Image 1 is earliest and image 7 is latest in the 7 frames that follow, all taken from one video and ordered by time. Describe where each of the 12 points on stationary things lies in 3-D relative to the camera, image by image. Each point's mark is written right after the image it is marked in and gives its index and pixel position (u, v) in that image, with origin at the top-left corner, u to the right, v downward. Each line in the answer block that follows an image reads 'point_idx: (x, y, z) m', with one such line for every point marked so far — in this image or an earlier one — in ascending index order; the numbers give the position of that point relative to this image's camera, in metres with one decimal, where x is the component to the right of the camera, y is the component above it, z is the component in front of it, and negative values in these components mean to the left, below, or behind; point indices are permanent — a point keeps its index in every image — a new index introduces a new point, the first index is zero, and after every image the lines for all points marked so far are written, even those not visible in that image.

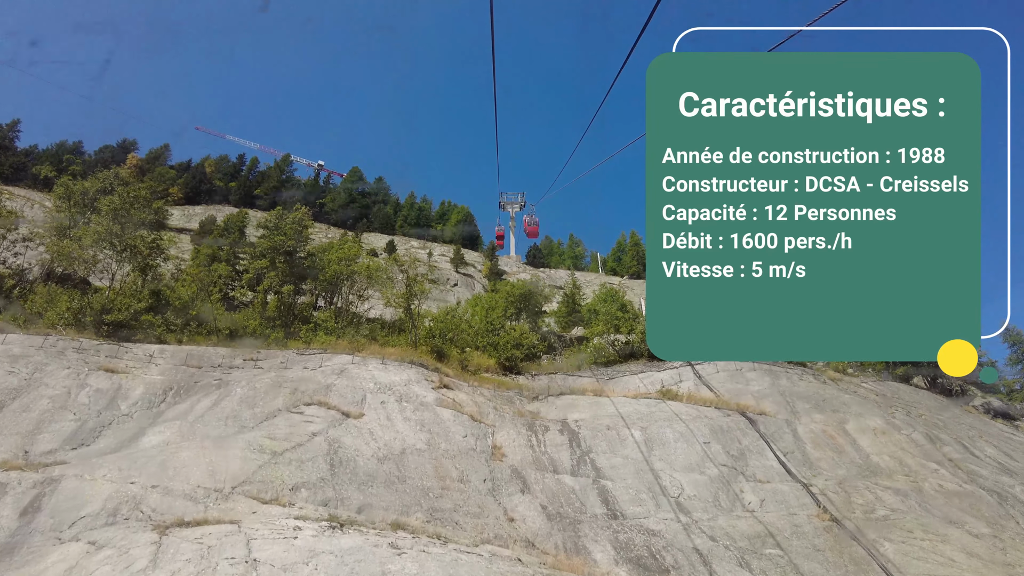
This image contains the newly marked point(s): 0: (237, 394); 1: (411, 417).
0: (-8.0, -3.1, +14.2) m
1: (-3.0, -3.9, +14.6) m
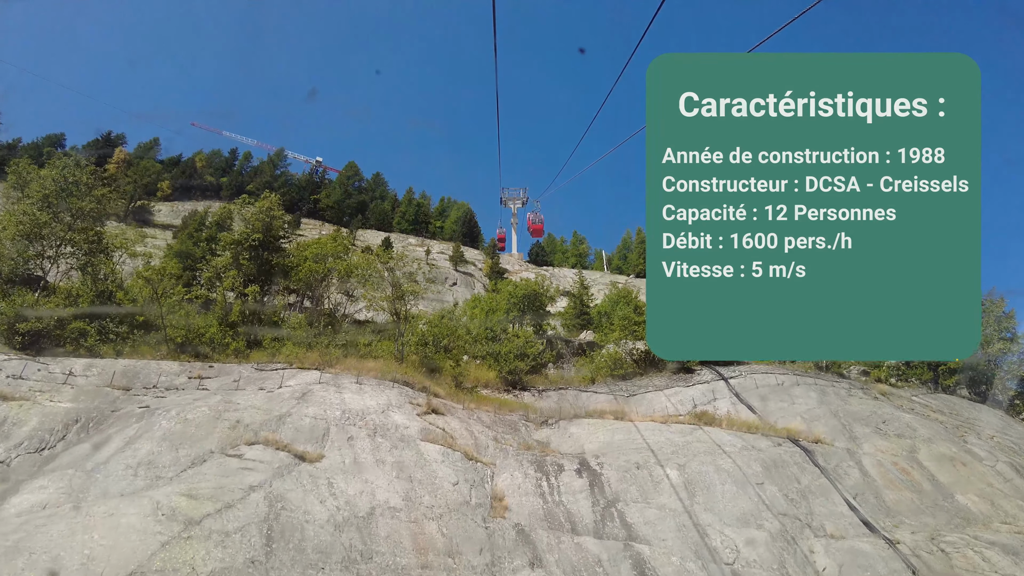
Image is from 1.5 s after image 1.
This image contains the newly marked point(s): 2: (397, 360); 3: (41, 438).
0: (-7.9, -3.2, +10.9) m
1: (-2.9, -3.9, +11.3) m
2: (-4.5, -2.9, +18.9) m
3: (-10.2, -3.2, +10.6) m
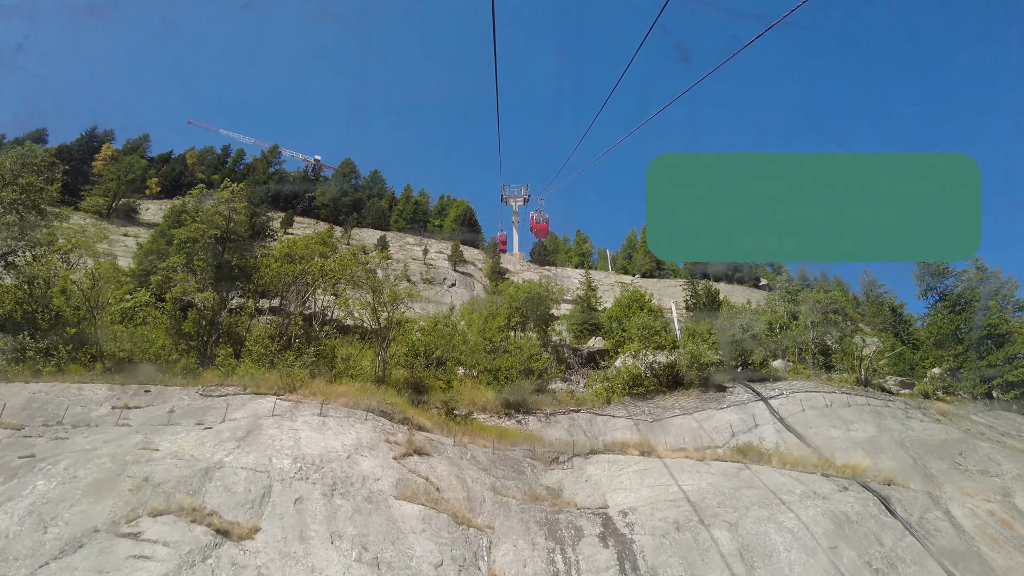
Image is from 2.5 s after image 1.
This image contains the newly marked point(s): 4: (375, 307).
0: (-7.8, -3.4, +8.0) m
1: (-2.8, -4.1, +8.4) m
2: (-4.4, -3.1, +15.9) m
3: (-10.1, -3.4, +7.6) m
4: (-5.4, -0.8, +20.1) m
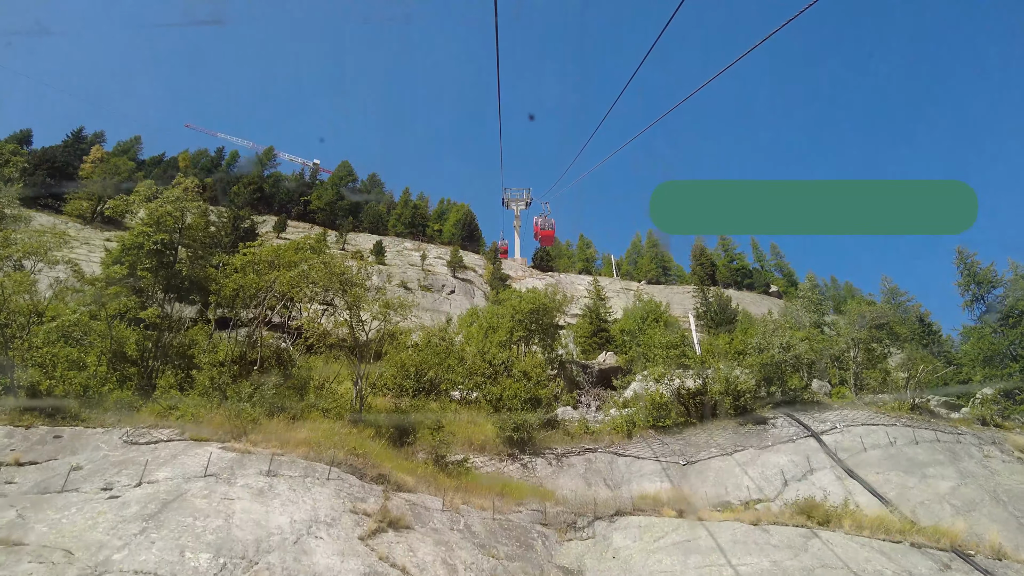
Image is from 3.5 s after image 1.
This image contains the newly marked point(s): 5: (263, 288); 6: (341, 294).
0: (-7.7, -3.7, +5.3) m
1: (-2.7, -4.5, +5.6) m
2: (-4.3, -3.5, +13.2) m
3: (-10.0, -3.8, +4.9) m
4: (-5.3, -1.2, +17.4) m
5: (-8.9, -0.1, +17.2) m
6: (-5.8, -0.4, +17.2) m
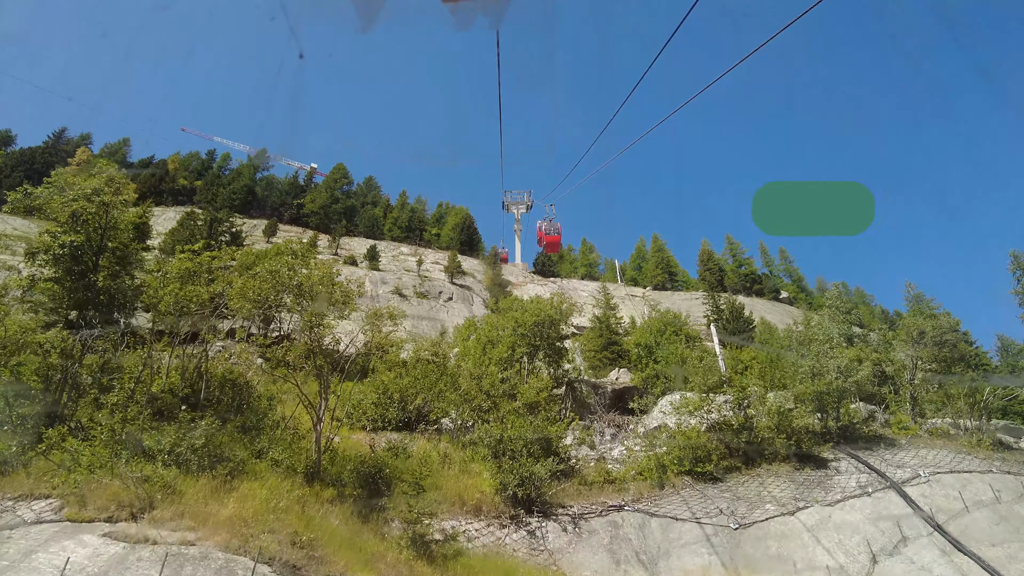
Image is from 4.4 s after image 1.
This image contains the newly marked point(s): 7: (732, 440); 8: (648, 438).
0: (-7.6, -4.0, +2.3) m
1: (-2.7, -4.7, +2.6) m
2: (-4.2, -3.8, +10.2) m
3: (-9.9, -4.0, +1.9) m
4: (-5.2, -1.6, +14.5) m
5: (-8.8, -0.4, +14.2) m
6: (-5.7, -0.7, +14.3) m
7: (+6.3, -4.3, +14.2) m
8: (+4.2, -4.7, +15.6) m
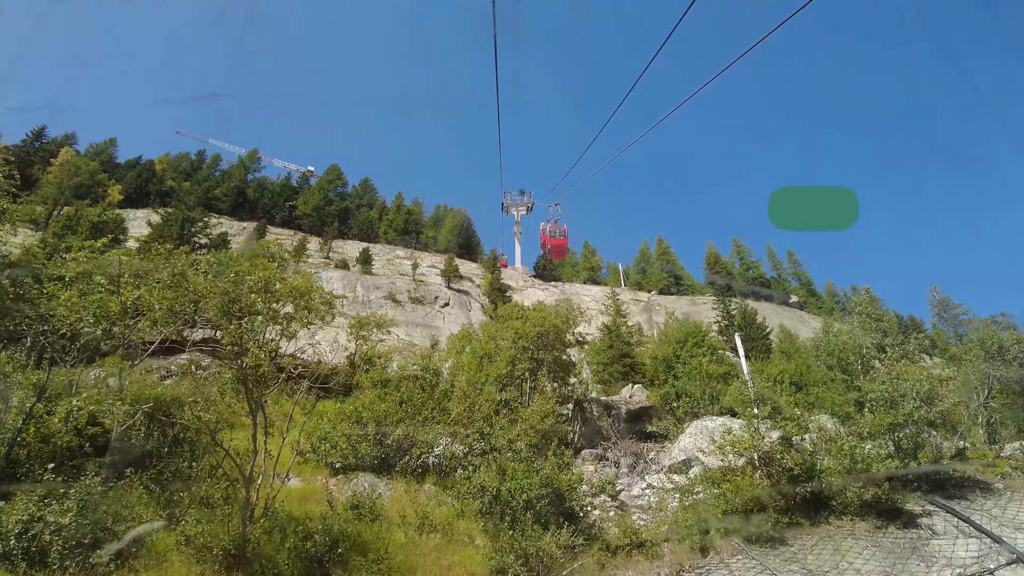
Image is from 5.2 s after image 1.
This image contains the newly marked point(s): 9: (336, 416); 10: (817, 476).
0: (-7.6, -4.1, -0.6) m
1: (-2.6, -4.8, -0.3) m
2: (-4.2, -4.0, +7.3) m
3: (-9.9, -4.1, -1.0) m
4: (-5.2, -1.8, +11.6) m
5: (-8.8, -0.6, +11.4) m
6: (-5.7, -0.9, +11.4) m
7: (+6.3, -4.5, +11.3) m
8: (+4.3, -4.8, +12.7) m
9: (-4.3, -3.4, +12.9) m
10: (+6.9, -4.3, +11.2) m
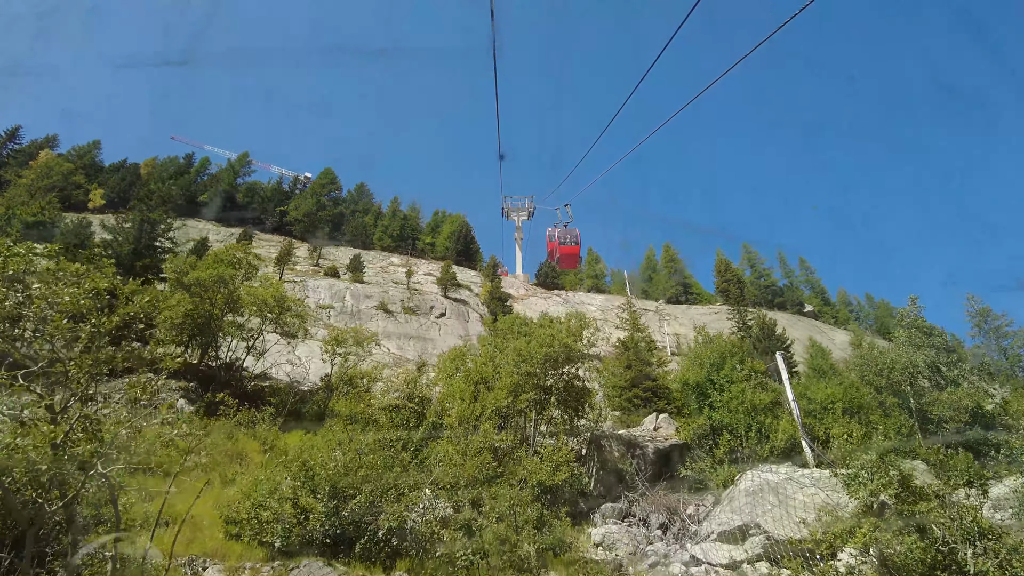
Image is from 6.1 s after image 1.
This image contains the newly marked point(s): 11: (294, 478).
0: (-7.6, -4.1, -4.2) m
1: (-2.6, -4.9, -3.9) m
2: (-4.1, -4.2, +3.7) m
3: (-9.9, -4.2, -4.6) m
4: (-5.1, -2.1, +8.0) m
5: (-8.7, -0.9, +7.8) m
6: (-5.6, -1.2, +7.9) m
7: (+6.3, -4.7, +7.7) m
8: (+4.3, -5.1, +9.1) m
9: (-4.2, -3.7, +9.3) m
10: (+7.0, -4.5, +7.6) m
11: (-3.4, -3.7, +8.7) m
